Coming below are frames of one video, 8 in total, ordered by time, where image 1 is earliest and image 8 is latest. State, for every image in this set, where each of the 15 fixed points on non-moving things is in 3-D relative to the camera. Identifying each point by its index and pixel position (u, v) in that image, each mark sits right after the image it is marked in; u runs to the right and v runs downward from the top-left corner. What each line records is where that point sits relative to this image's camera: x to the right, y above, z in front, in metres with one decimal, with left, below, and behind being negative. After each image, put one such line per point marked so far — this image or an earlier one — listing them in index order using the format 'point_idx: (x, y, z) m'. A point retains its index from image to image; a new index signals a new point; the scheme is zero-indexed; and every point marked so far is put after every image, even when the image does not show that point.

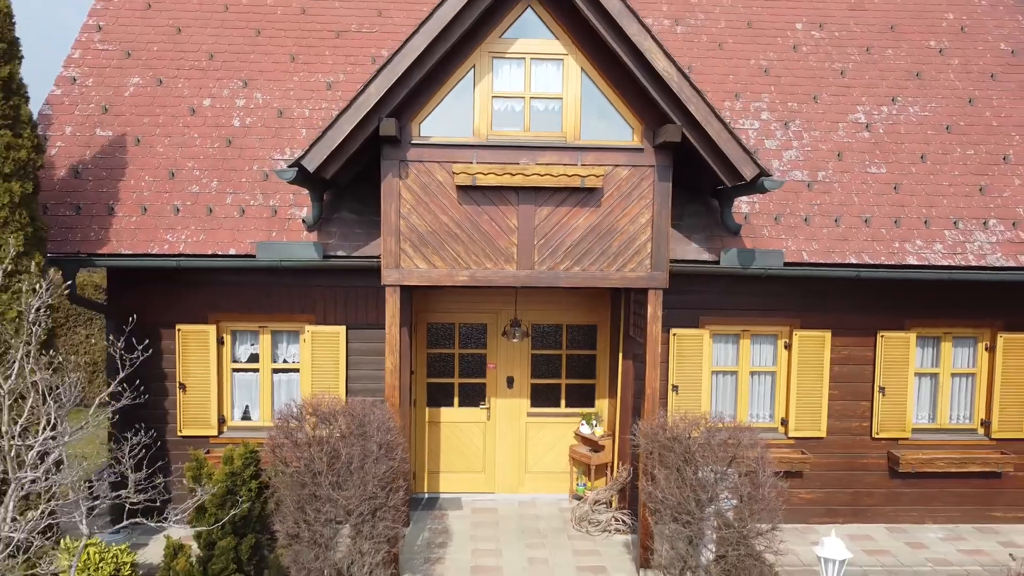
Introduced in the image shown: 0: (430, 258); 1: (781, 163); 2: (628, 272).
0: (-0.6, +0.2, +6.0) m
1: (+2.5, +1.1, +7.2) m
2: (+0.9, +0.1, +6.1) m
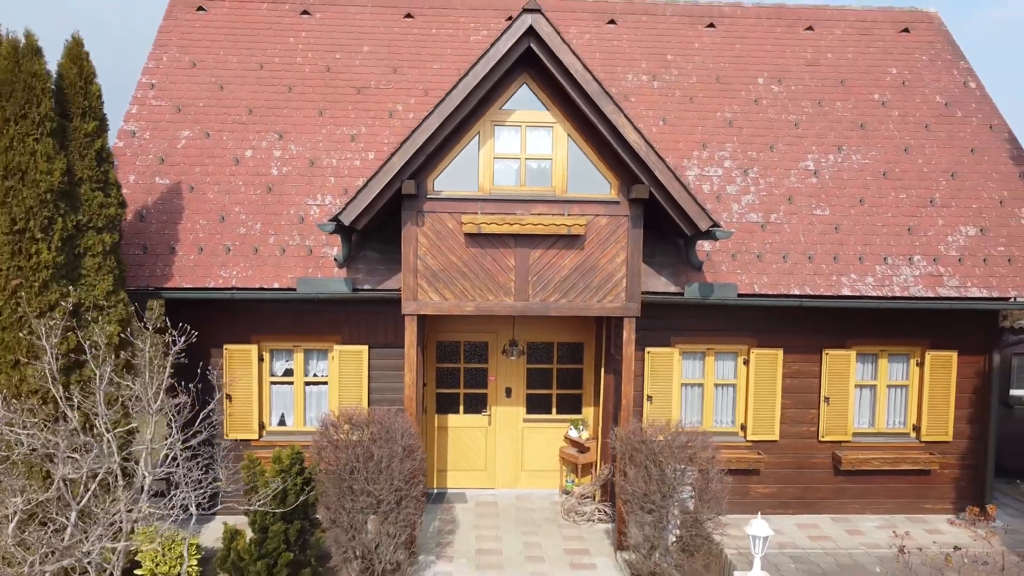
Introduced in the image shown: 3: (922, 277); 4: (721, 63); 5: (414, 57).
0: (-0.6, 0.0, +7.2) m
1: (+2.4, +0.9, +8.4) m
2: (+0.9, -0.1, +7.3) m
3: (+4.1, +0.1, +7.9) m
4: (+2.6, +2.8, +10.0) m
5: (-1.2, +2.8, +9.7) m
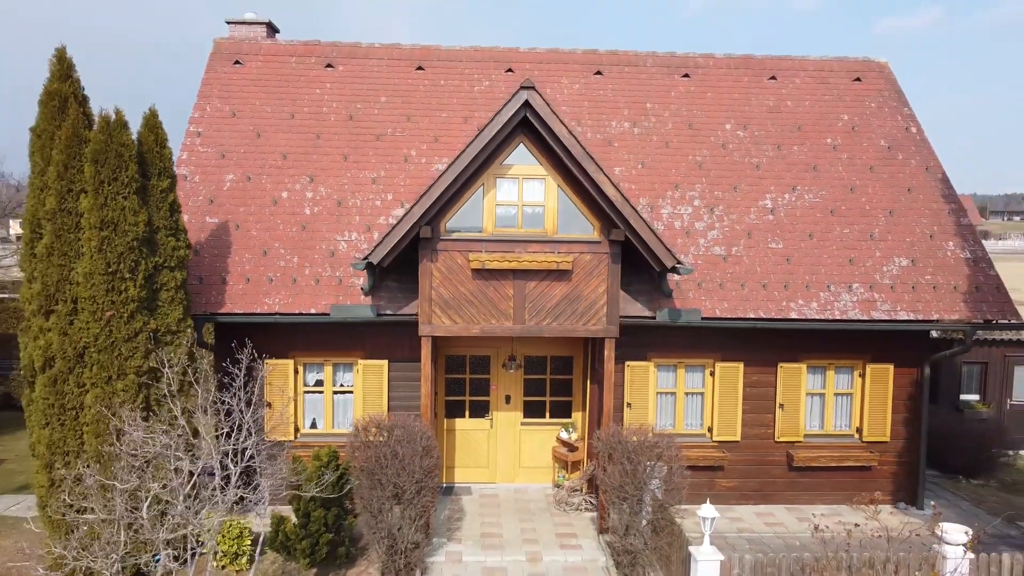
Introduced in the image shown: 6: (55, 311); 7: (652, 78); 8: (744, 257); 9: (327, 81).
0: (-0.7, -0.3, +8.6) m
1: (+2.4, +0.6, +9.8) m
2: (+0.9, -0.4, +8.7) m
3: (+4.1, -0.2, +9.3) m
4: (+2.6, +2.6, +11.4) m
5: (-1.2, +2.6, +11.1) m
6: (-4.3, -0.2, +7.4) m
7: (+2.1, +3.2, +11.8) m
8: (+2.9, +0.4, +9.7) m
9: (-2.7, +3.0, +11.4) m
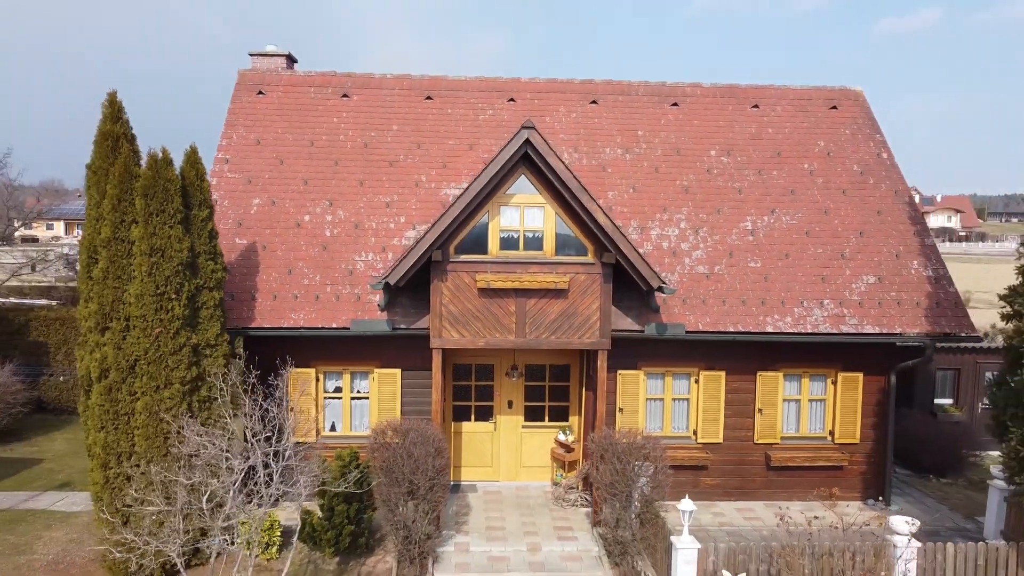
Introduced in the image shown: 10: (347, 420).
0: (-0.6, -0.5, +9.6) m
1: (+2.4, +0.4, +10.8) m
2: (+0.9, -0.6, +9.7) m
3: (+4.1, -0.4, +10.3) m
4: (+2.7, +2.3, +12.3) m
5: (-1.2, +2.4, +12.1) m
6: (-4.2, -0.4, +8.3) m
7: (+2.1, +2.9, +12.8) m
8: (+2.9, +0.2, +10.6) m
9: (-2.6, +2.8, +12.3) m
10: (-2.2, -1.7, +10.4) m
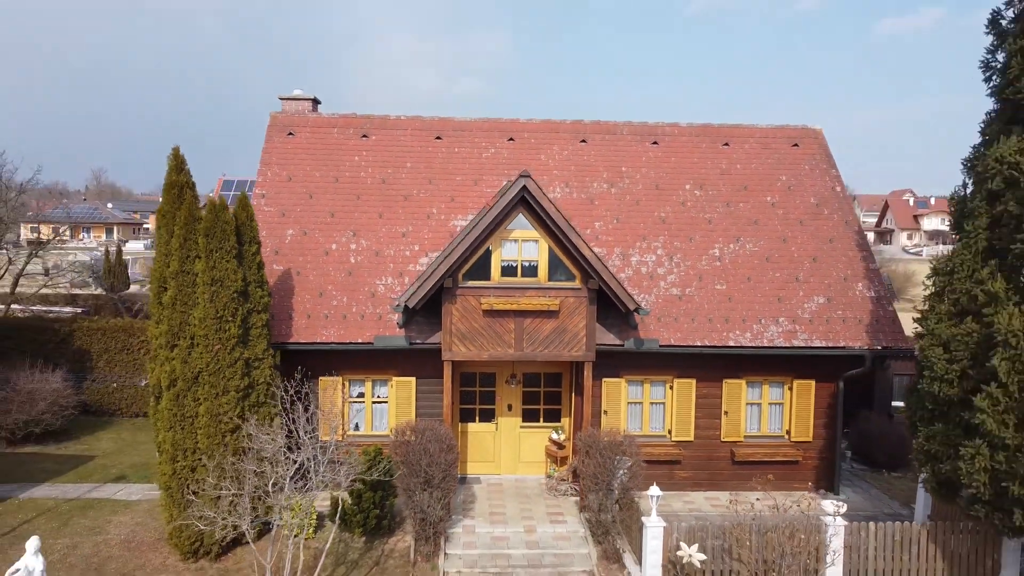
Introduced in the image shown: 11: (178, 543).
0: (-0.6, -0.8, +11.3) m
1: (+2.4, +0.1, +12.5) m
2: (+0.9, -0.9, +11.4) m
3: (+4.1, -0.7, +12.0) m
4: (+2.6, +2.0, +14.0) m
5: (-1.2, +2.1, +13.8) m
6: (-4.3, -0.7, +10.0) m
7: (+2.1, +2.6, +14.5) m
8: (+2.9, -0.1, +12.4) m
9: (-2.7, +2.5, +14.0) m
10: (-2.2, -2.1, +12.2) m
11: (-4.3, -3.2, +10.0) m
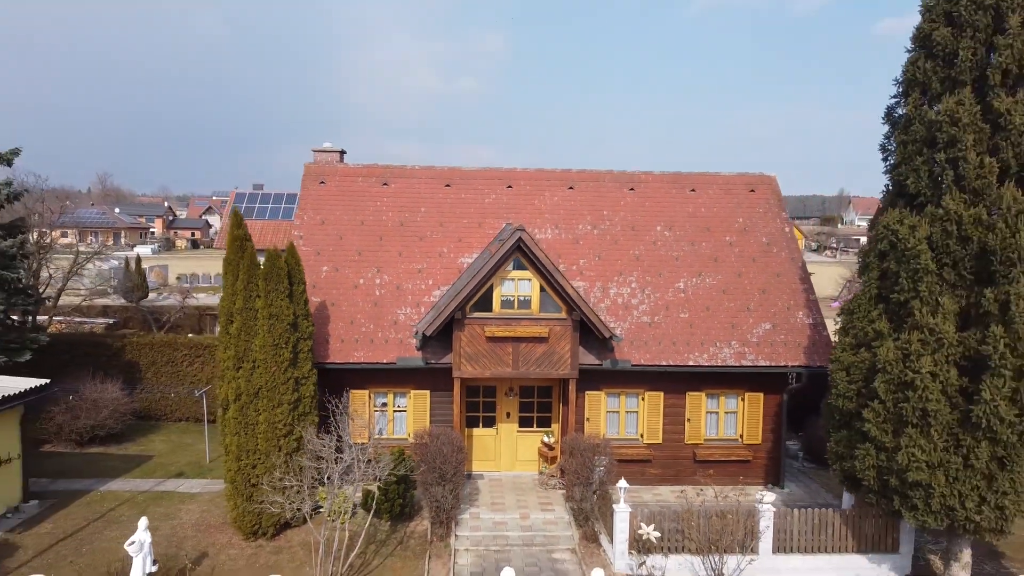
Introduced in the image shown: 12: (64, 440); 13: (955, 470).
0: (-0.7, -1.4, +13.8) m
1: (+2.4, -0.5, +15.0) m
2: (+0.9, -1.5, +13.9) m
3: (+4.1, -1.2, +14.5) m
4: (+2.6, +1.5, +16.5) m
5: (-1.3, +1.5, +16.3) m
6: (-4.3, -1.3, +12.5) m
7: (+2.1, +2.1, +17.0) m
8: (+2.8, -0.7, +14.9) m
9: (-2.7, +1.9, +16.5) m
10: (-2.2, -2.6, +14.7) m
11: (-4.3, -3.8, +12.5) m
12: (-10.1, -3.4, +17.8) m
13: (+5.5, -2.3, +9.9) m
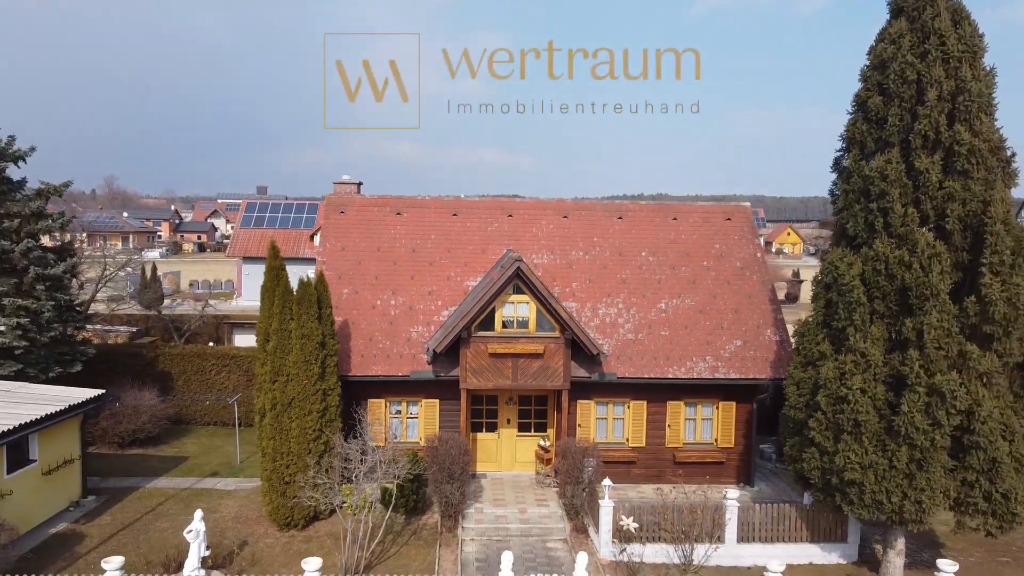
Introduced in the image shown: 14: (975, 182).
0: (-0.7, -1.8, +15.7) m
1: (+2.4, -0.9, +16.9) m
2: (+0.9, -1.9, +15.8) m
3: (+4.1, -1.7, +16.4) m
4: (+2.6, +1.1, +18.4) m
5: (-1.2, +1.1, +18.2) m
6: (-4.3, -1.7, +14.5) m
7: (+2.1, +1.7, +18.9) m
8: (+2.8, -1.1, +16.8) m
9: (-2.7, +1.5, +18.4) m
10: (-2.2, -3.0, +16.6) m
11: (-4.3, -4.2, +14.4) m
12: (-10.1, -3.9, +19.7) m
13: (+5.5, -2.7, +11.7) m
14: (+6.8, +1.6, +11.6) m
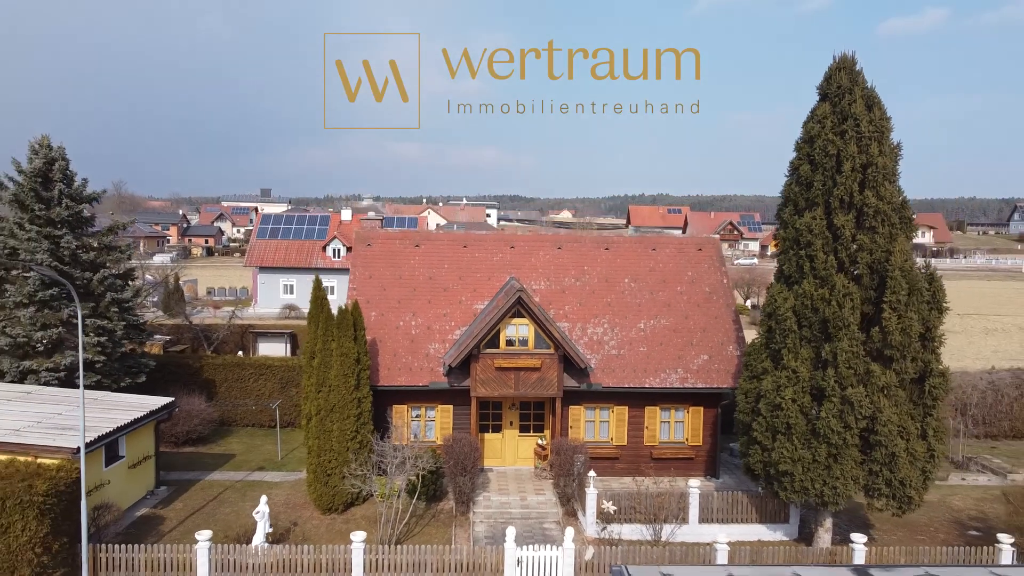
0: (-0.6, -2.4, +18.8) m
1: (+2.5, -1.5, +20.0) m
2: (+0.9, -2.5, +18.9) m
3: (+4.1, -2.3, +19.5) m
4: (+2.7, +0.5, +21.5) m
5: (-1.2, +0.5, +21.3) m
6: (-4.2, -2.3, +17.6) m
7: (+2.1, +1.1, +22.0) m
8: (+2.9, -1.7, +19.9) m
9: (-2.6, +0.9, +21.6) m
10: (-2.2, -3.6, +19.7) m
11: (-4.3, -4.8, +17.5) m
12: (-10.1, -4.5, +22.9) m
13: (+5.6, -3.3, +14.9) m
14: (+6.9, +1.0, +14.7) m
